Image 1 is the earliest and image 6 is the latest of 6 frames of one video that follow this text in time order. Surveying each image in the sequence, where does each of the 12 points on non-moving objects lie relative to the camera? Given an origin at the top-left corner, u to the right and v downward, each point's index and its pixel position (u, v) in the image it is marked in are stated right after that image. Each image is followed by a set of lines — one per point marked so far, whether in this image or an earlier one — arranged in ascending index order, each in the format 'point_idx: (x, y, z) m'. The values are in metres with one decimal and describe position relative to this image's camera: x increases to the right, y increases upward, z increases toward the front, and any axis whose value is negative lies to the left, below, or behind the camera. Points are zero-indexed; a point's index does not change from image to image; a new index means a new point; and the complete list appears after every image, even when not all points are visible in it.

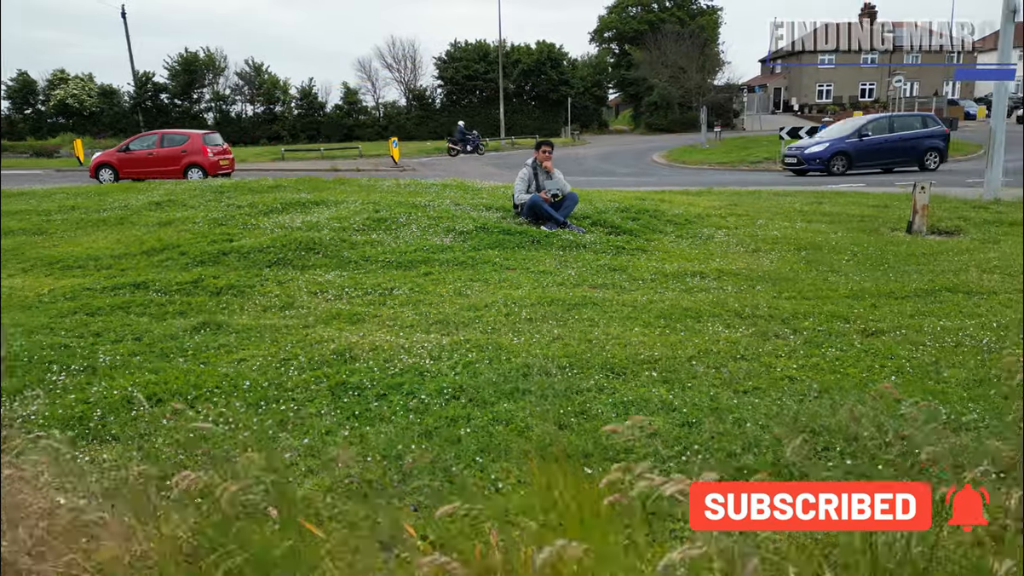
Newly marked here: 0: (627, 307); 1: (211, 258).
0: (+0.7, -0.1, +5.5) m
1: (-2.5, +0.2, +7.0) m
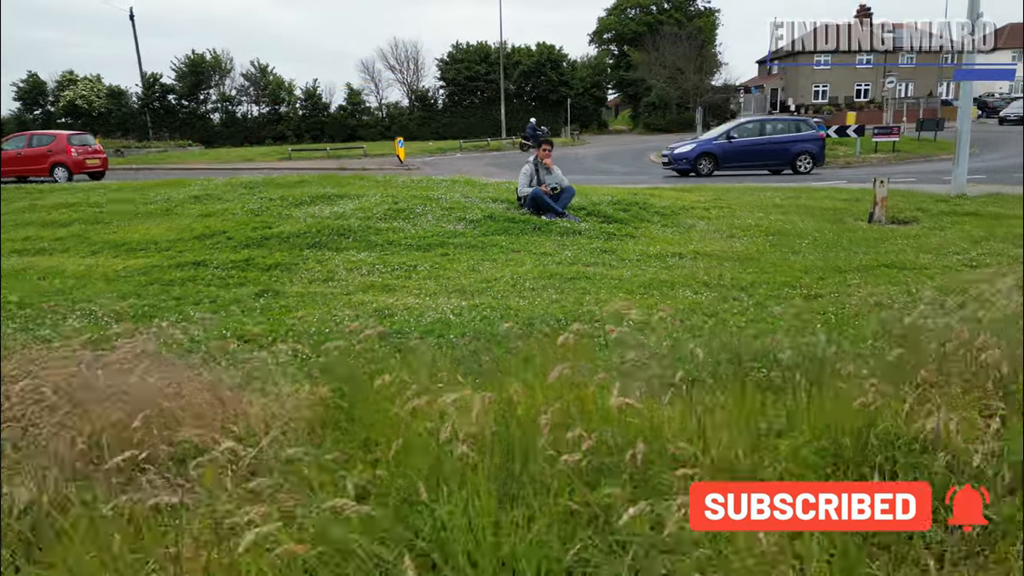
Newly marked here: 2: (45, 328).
0: (+0.8, +0.1, +6.6) m
1: (-2.4, +0.4, +8.1) m
2: (-2.7, -0.2, +4.9) m
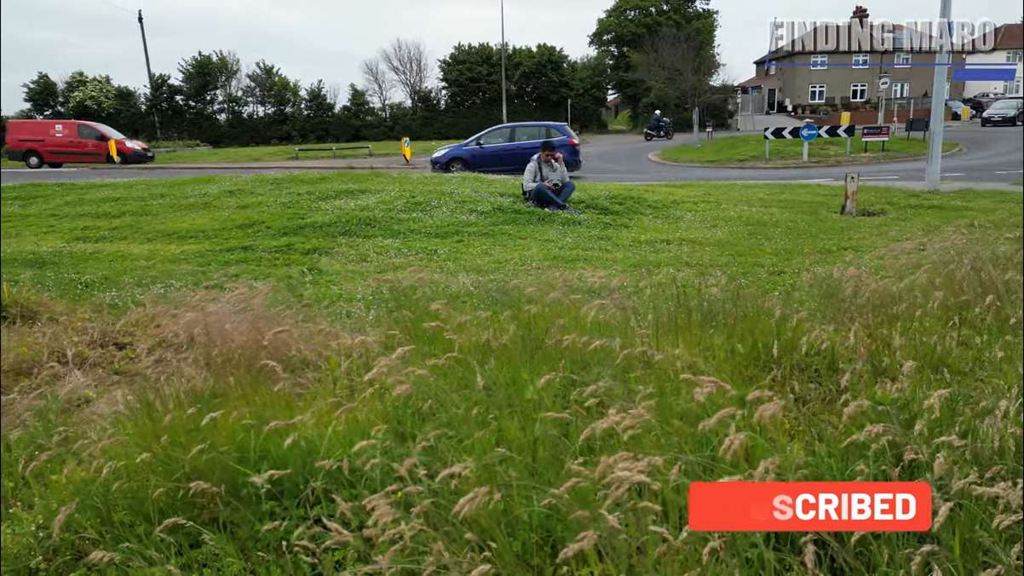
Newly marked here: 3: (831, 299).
0: (+0.9, +0.2, +7.6) m
1: (-2.3, +0.6, +9.1) m
2: (-2.6, 0.0, +5.9) m
3: (+1.4, -0.1, +3.7) m
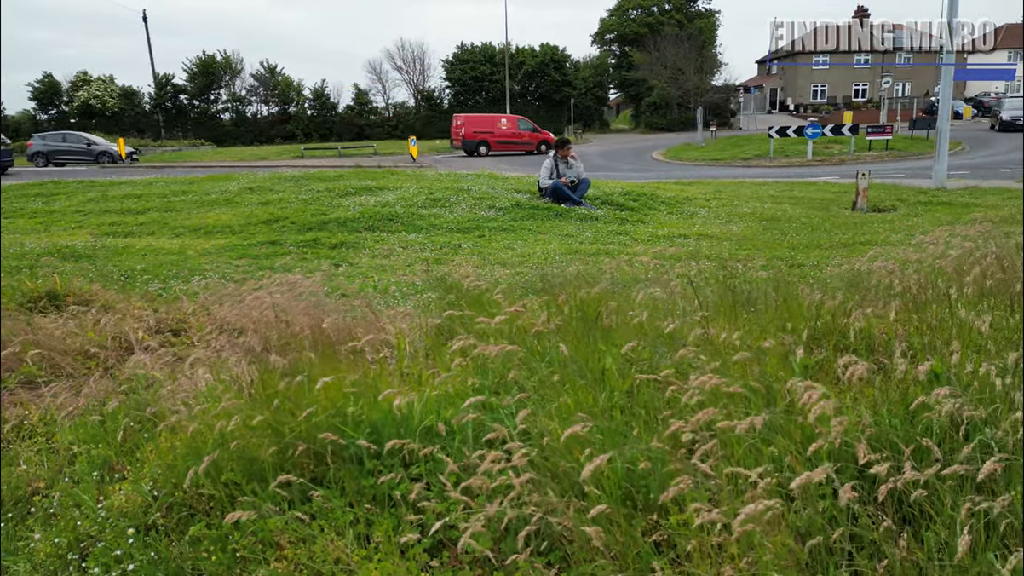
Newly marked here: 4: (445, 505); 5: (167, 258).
0: (+1.1, +0.3, +7.8) m
1: (-2.1, +0.7, +9.3) m
2: (-2.4, 0.0, +6.1) m
3: (+1.6, 0.0, +3.9) m
4: (-0.2, -0.5, +2.1) m
5: (-3.1, +0.3, +7.7) m
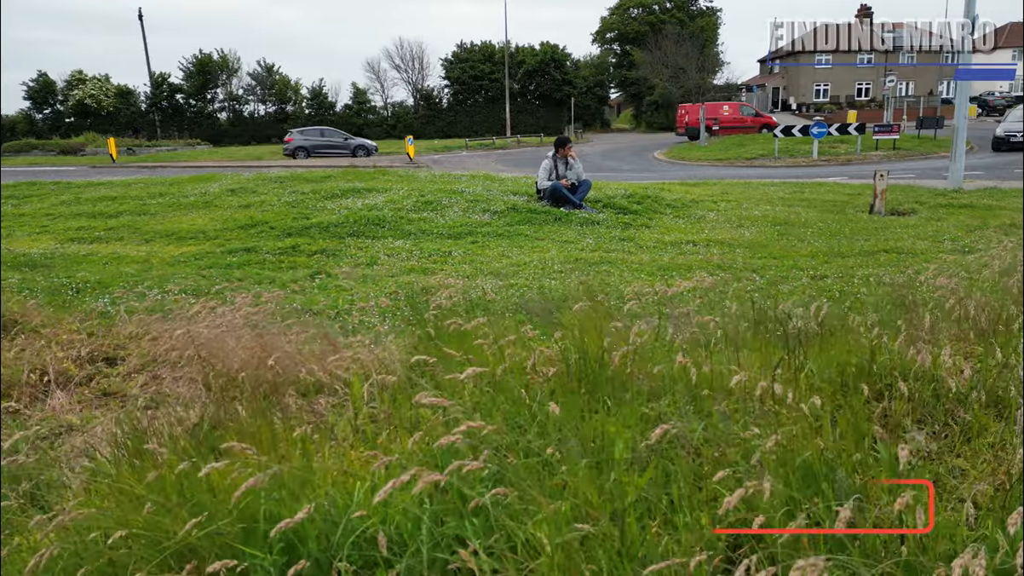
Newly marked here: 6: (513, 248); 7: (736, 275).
0: (+1.0, +0.2, +7.1) m
1: (-2.2, +0.6, +8.7) m
2: (-2.4, -0.1, +5.5) m
3: (+1.5, -0.1, +3.3) m
4: (-0.2, -0.6, +1.5) m
5: (-3.1, +0.2, +7.0) m
6: (0.0, +0.4, +8.0) m
7: (+1.6, +0.1, +6.4) m
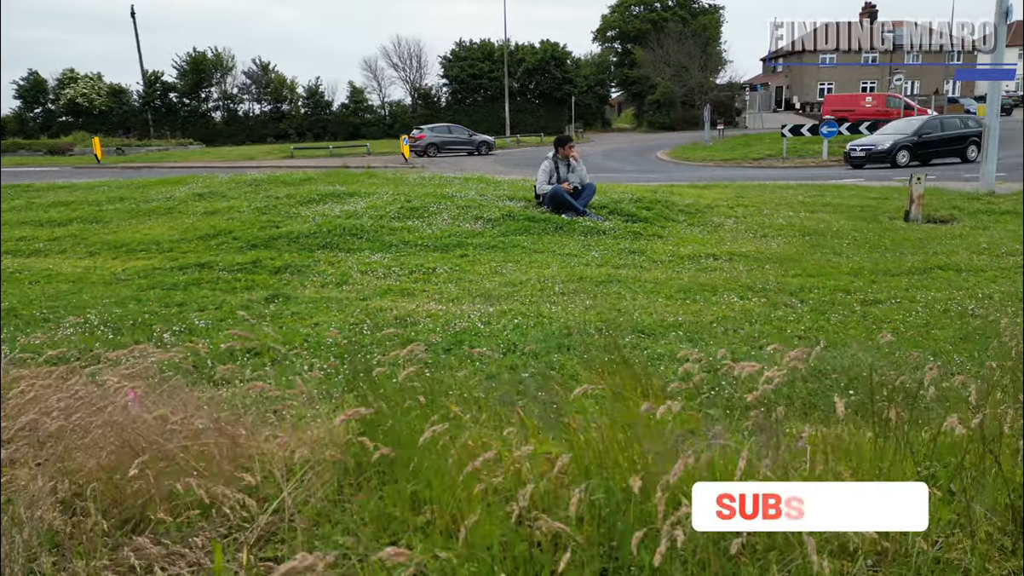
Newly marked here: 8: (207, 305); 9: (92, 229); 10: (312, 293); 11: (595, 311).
0: (+1.0, 0.0, +6.1) m
1: (-2.2, +0.4, +7.6) m
2: (-2.5, -0.2, +4.4) m
3: (+1.5, -0.3, +2.2) m
4: (-0.3, -0.8, +0.4) m
5: (-3.2, 0.0, +6.0) m
6: (0.0, +0.2, +6.9) m
7: (+1.6, -0.1, +5.3) m
8: (-1.9, -0.1, +5.4) m
9: (-4.2, +0.6, +8.5) m
10: (-1.4, 0.0, +5.9) m
11: (+0.5, -0.1, +5.2) m
